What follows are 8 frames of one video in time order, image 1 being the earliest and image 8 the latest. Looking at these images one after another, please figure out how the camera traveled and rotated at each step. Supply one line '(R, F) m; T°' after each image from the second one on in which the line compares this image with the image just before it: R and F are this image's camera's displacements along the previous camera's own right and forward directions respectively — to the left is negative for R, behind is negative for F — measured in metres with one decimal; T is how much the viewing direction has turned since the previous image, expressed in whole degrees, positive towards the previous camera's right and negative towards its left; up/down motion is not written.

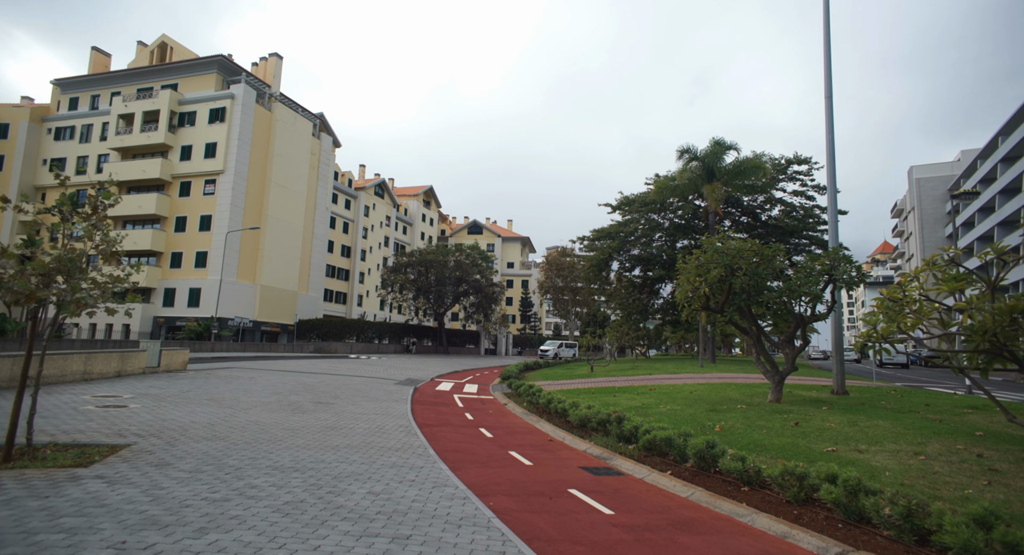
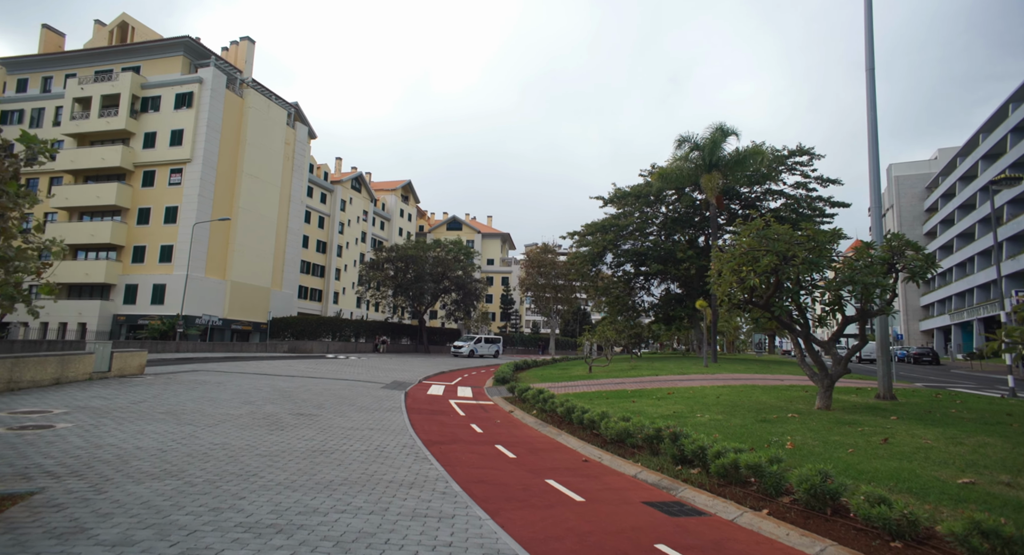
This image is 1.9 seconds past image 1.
(-0.9, +2.2) m; +2°
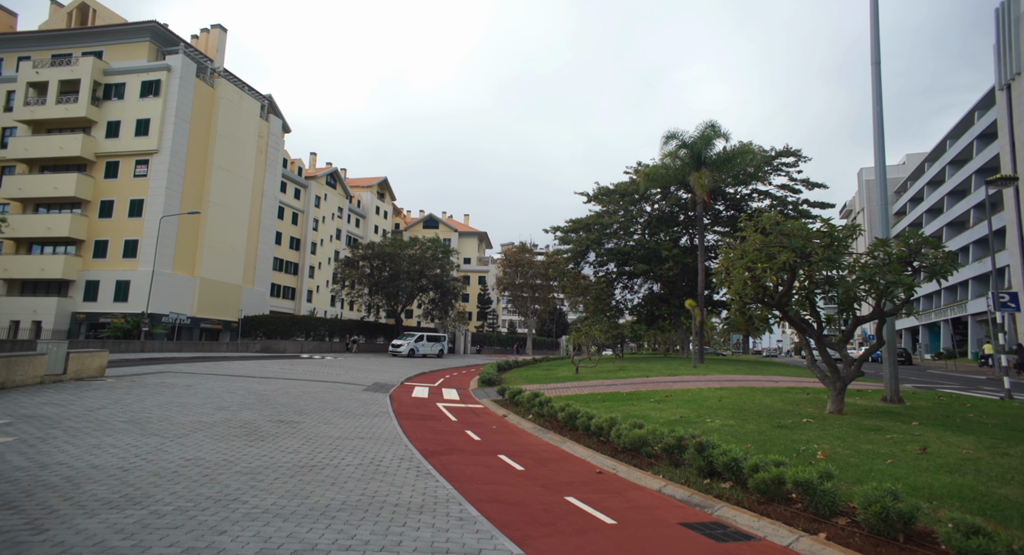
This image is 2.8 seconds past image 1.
(-0.5, +0.9) m; +2°
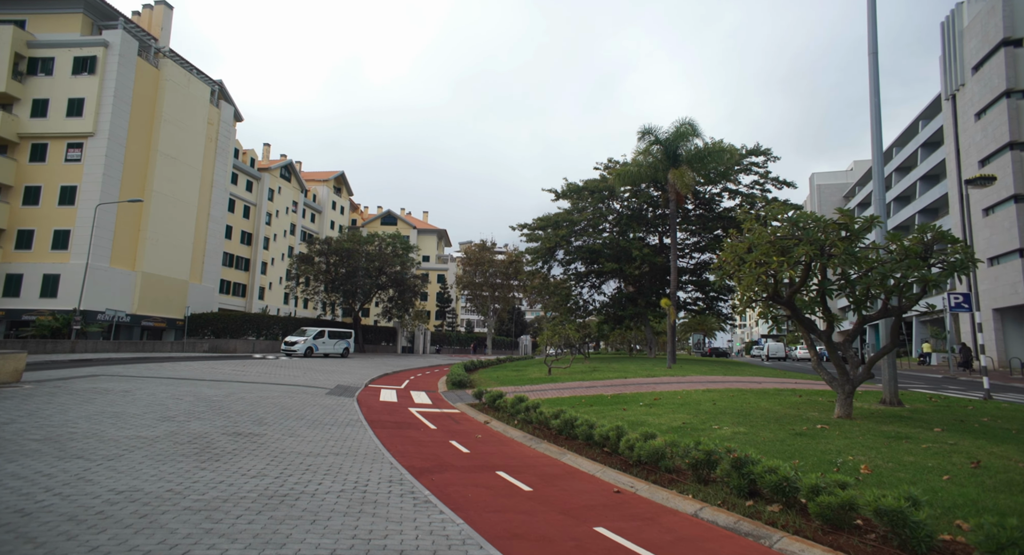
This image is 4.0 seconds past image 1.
(-0.7, +1.3) m; +4°
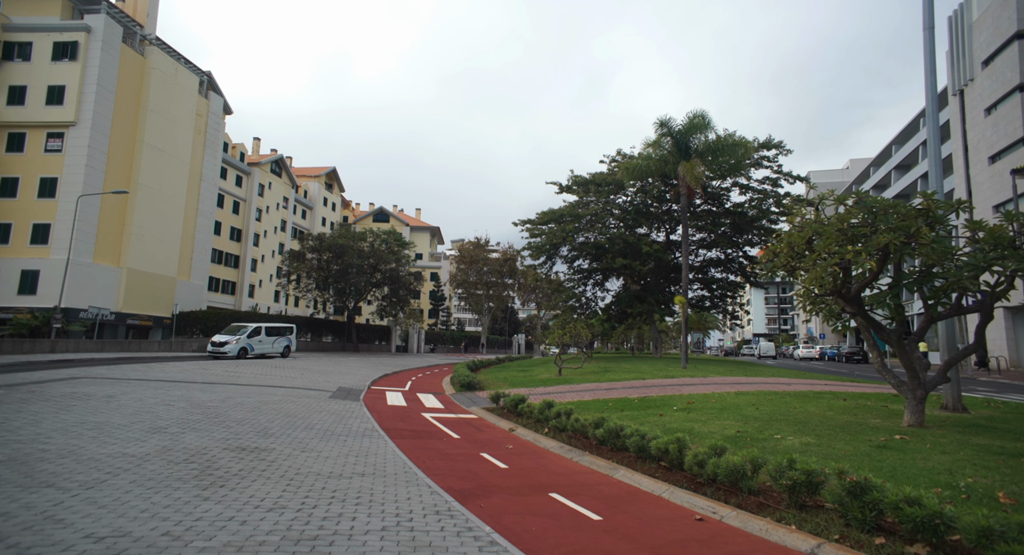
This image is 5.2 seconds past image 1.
(-0.9, +1.4) m; +1°
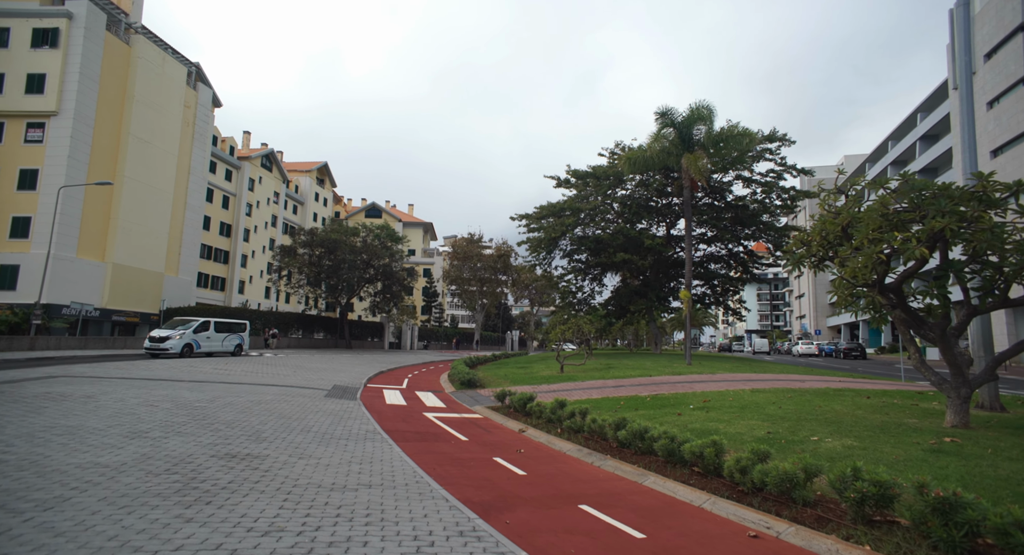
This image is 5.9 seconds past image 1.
(-0.4, +0.9) m; +1°
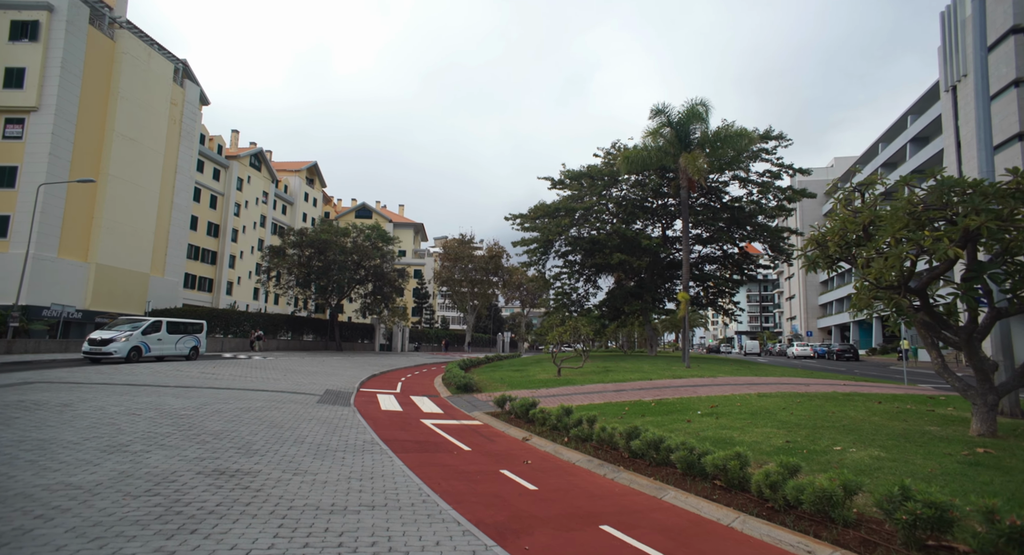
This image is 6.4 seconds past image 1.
(-0.3, +0.6) m; +1°
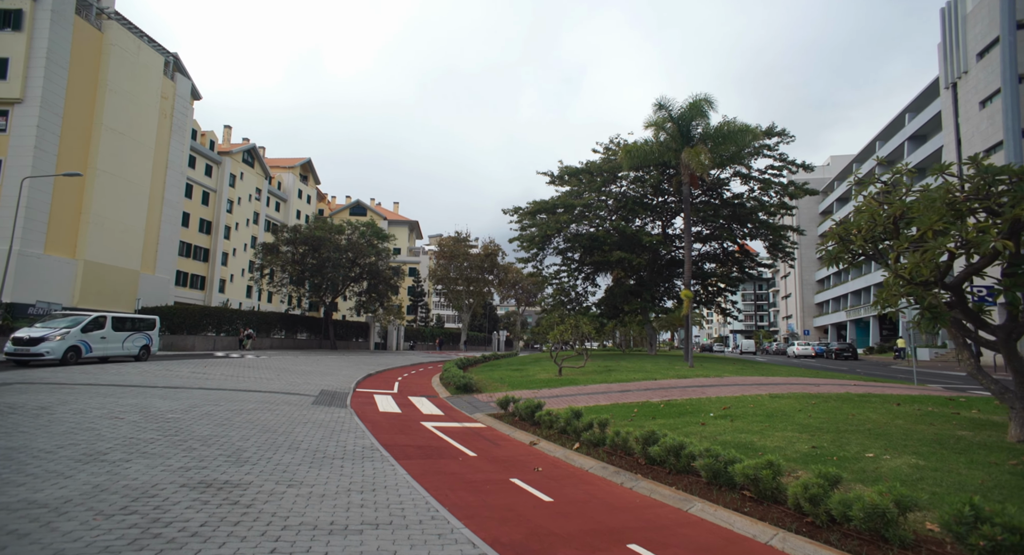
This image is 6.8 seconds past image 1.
(-0.2, +0.6) m; +1°
